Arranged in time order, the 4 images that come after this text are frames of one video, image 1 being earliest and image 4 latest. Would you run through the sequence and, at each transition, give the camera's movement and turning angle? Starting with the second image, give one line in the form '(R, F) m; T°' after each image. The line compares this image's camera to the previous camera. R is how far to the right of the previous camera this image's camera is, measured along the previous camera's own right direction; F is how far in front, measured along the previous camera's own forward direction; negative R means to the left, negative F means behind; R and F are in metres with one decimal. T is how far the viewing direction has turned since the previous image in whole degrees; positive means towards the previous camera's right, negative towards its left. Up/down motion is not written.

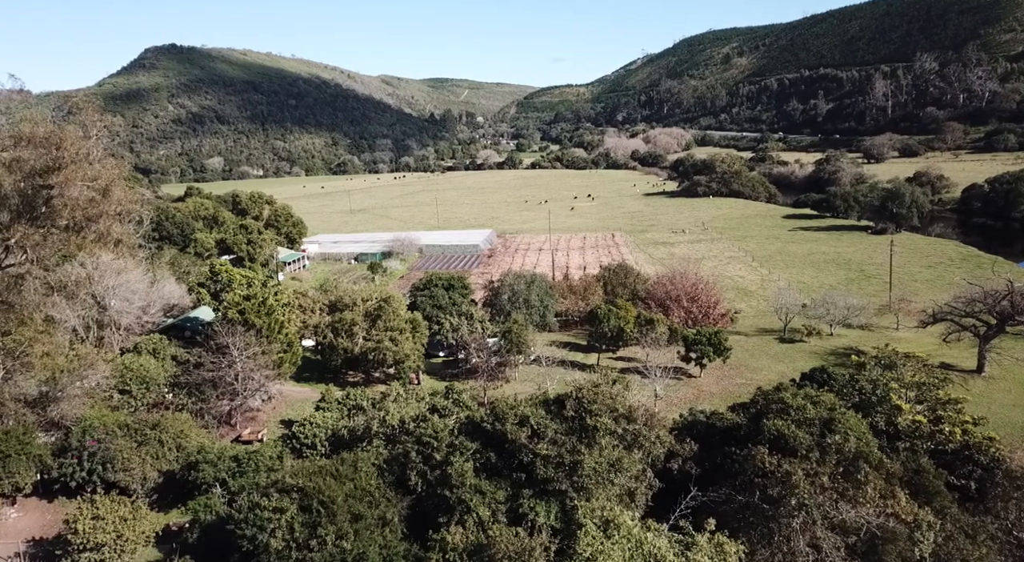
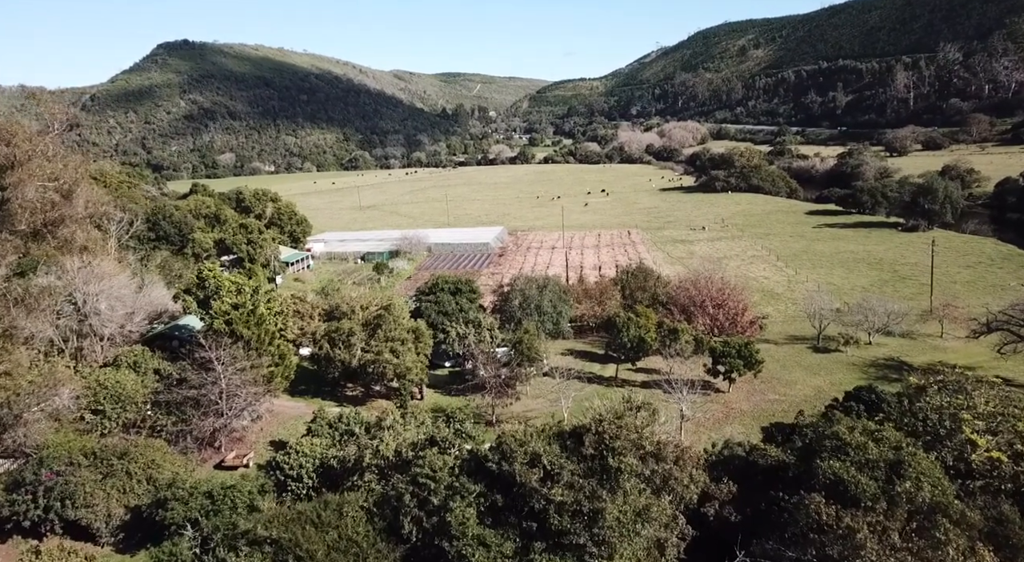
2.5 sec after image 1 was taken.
(+0.1, +3.0) m; -1°
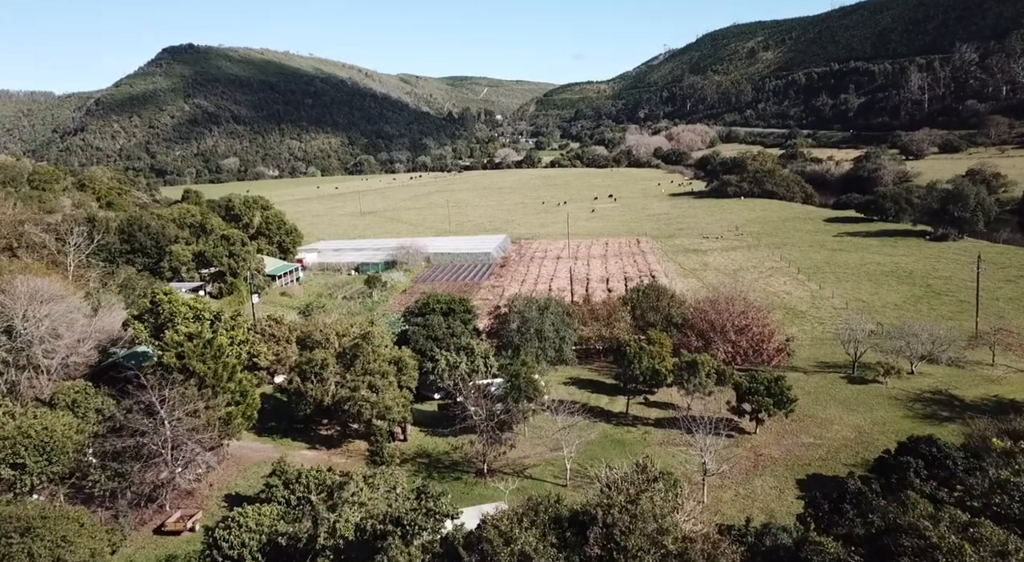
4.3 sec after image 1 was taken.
(+0.5, +4.2) m; -1°
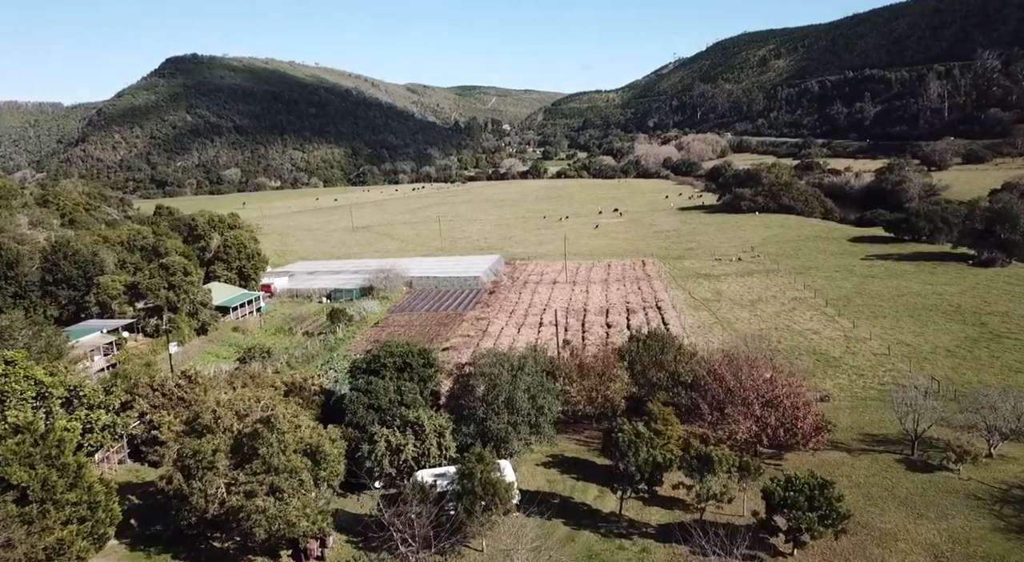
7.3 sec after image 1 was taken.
(+1.7, +7.6) m; -1°
